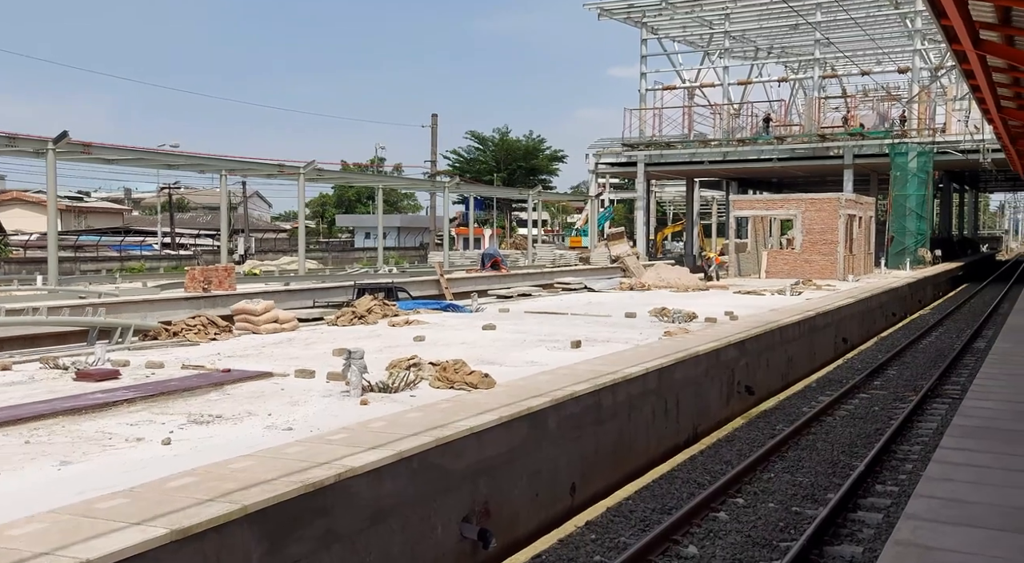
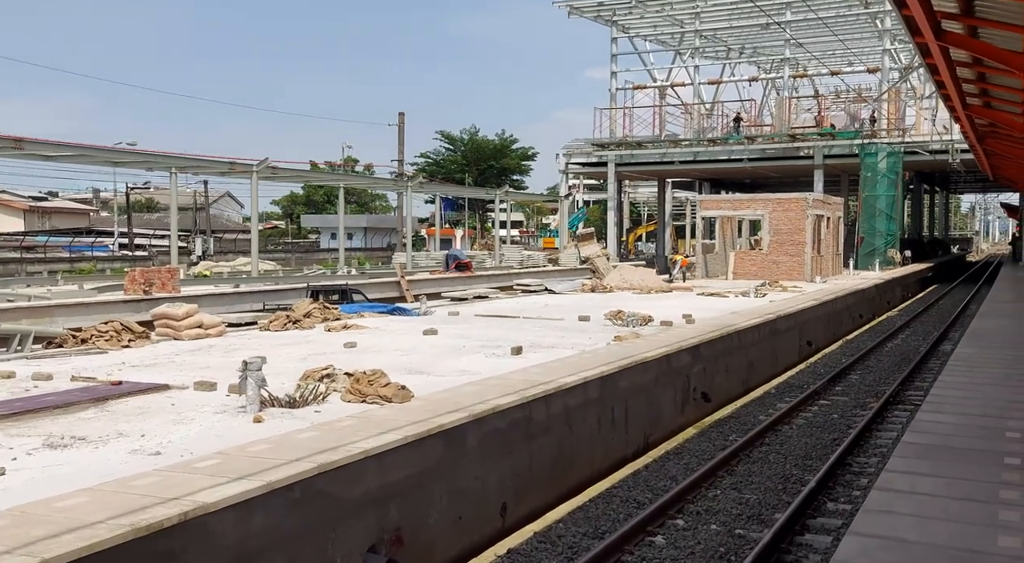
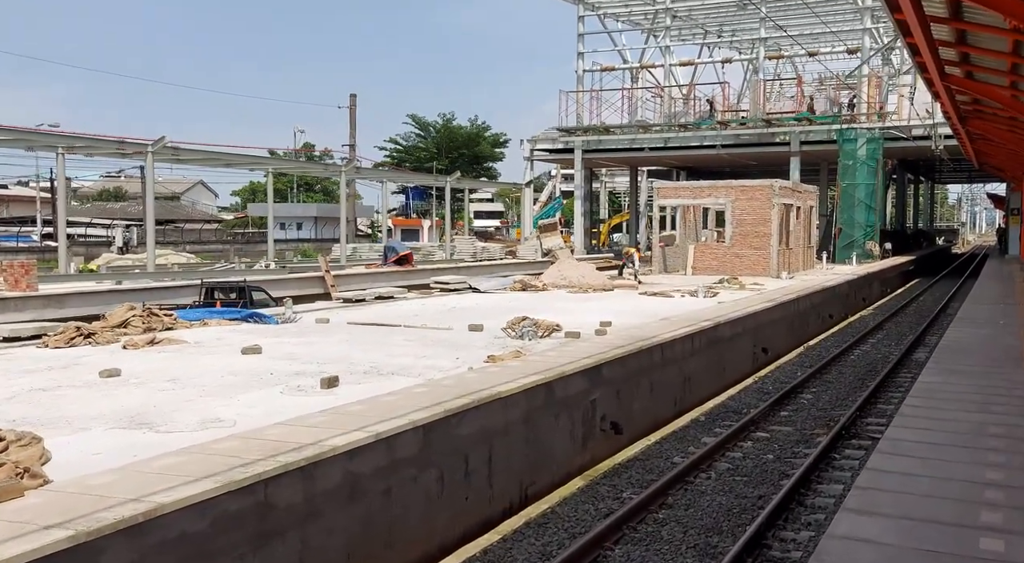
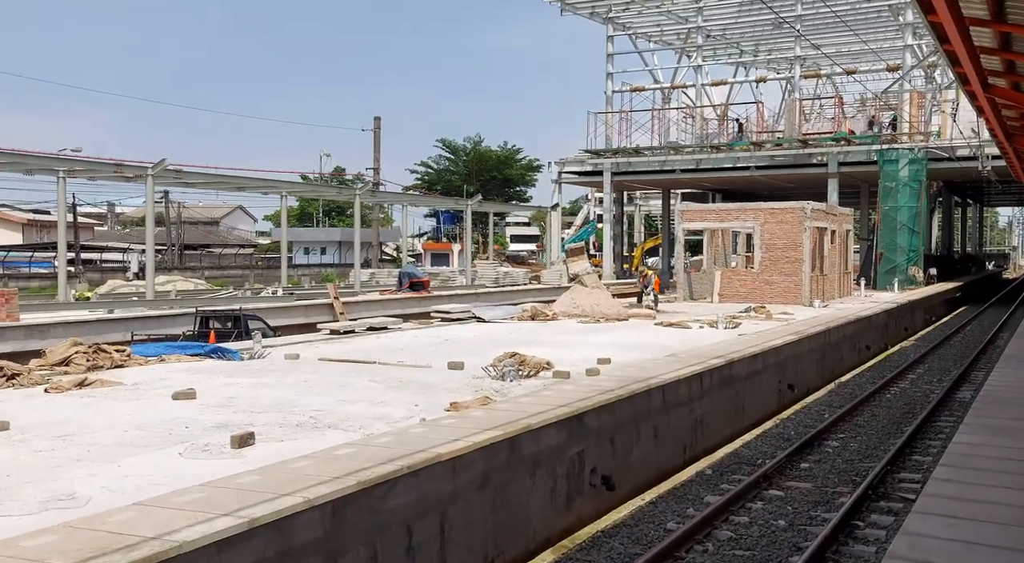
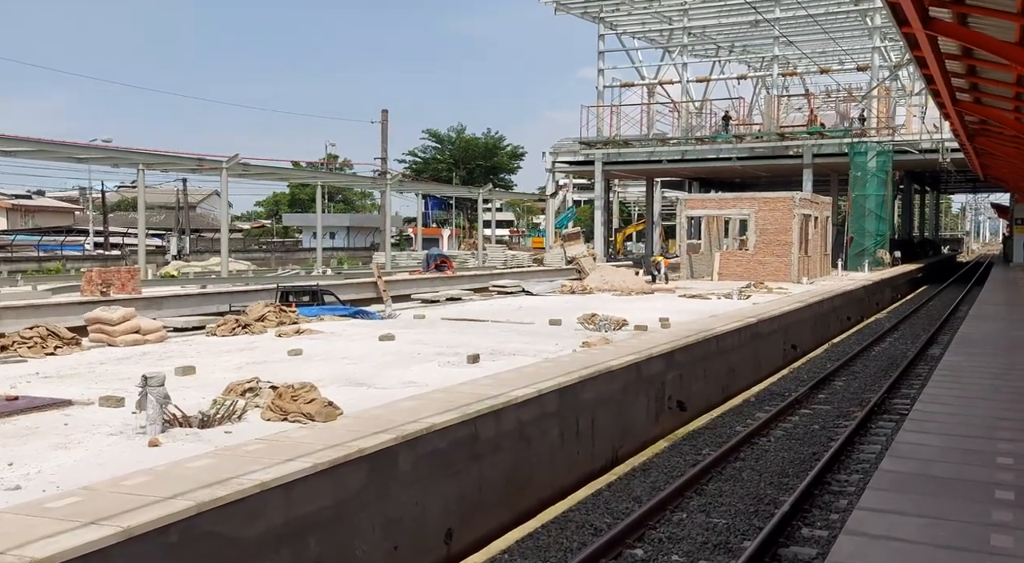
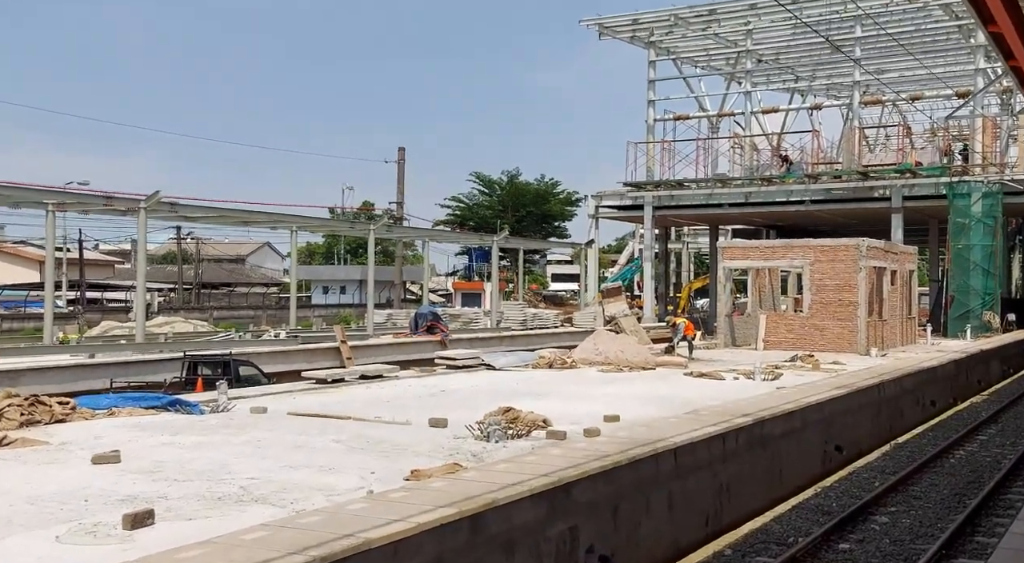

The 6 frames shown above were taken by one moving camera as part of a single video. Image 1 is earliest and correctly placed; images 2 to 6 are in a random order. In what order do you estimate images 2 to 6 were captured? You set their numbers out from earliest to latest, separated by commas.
2, 5, 3, 4, 6
